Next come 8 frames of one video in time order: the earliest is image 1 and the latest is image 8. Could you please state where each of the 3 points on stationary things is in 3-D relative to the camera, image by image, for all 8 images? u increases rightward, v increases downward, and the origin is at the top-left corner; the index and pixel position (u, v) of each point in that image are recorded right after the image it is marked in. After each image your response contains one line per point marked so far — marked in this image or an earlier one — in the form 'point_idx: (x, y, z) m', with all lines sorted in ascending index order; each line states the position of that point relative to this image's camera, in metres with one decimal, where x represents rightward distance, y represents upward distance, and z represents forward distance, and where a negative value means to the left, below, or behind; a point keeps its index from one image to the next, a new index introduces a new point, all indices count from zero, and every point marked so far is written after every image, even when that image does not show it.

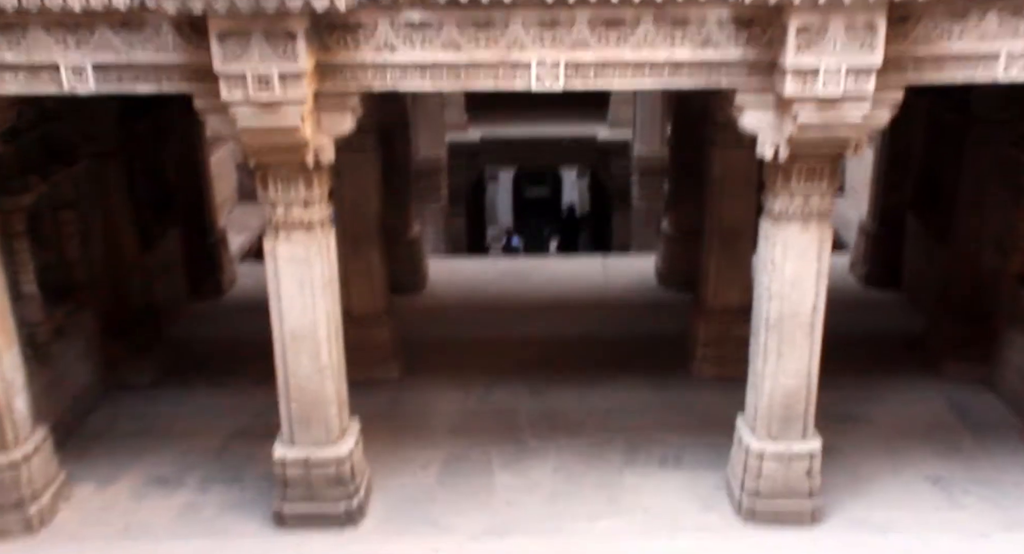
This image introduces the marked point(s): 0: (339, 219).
0: (-1.1, +0.3, +6.6) m
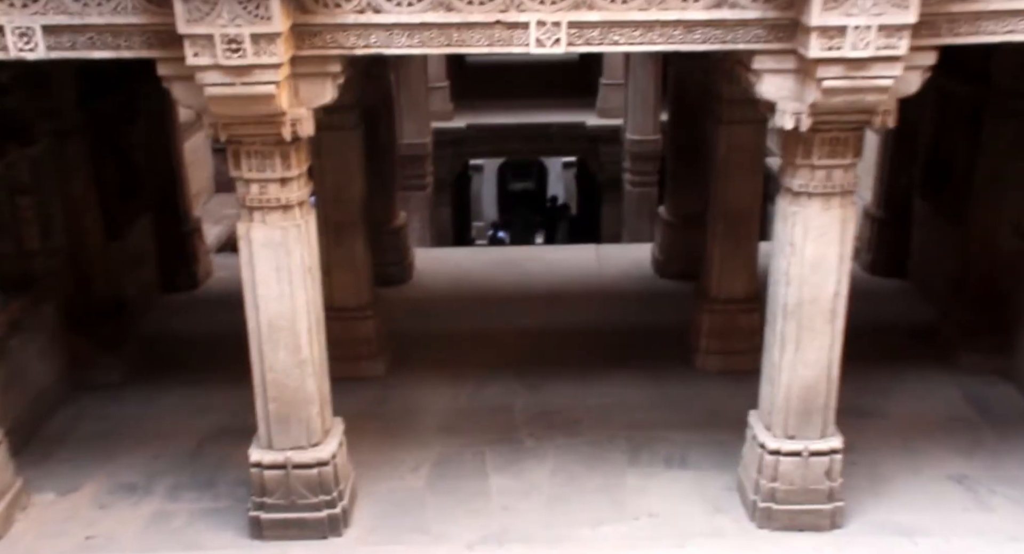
0: (-1.1, +0.4, +6.2) m
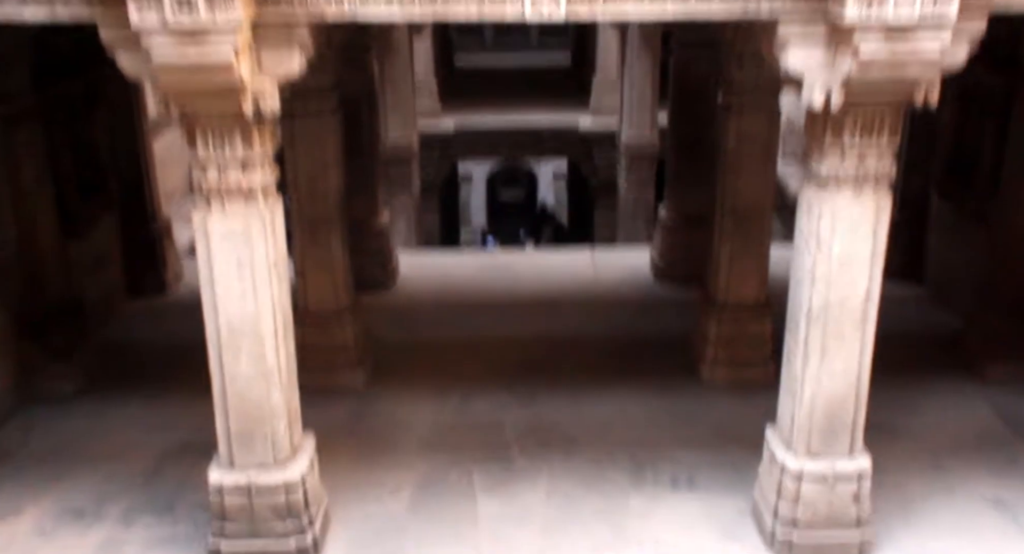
0: (-1.1, +0.4, +5.7) m
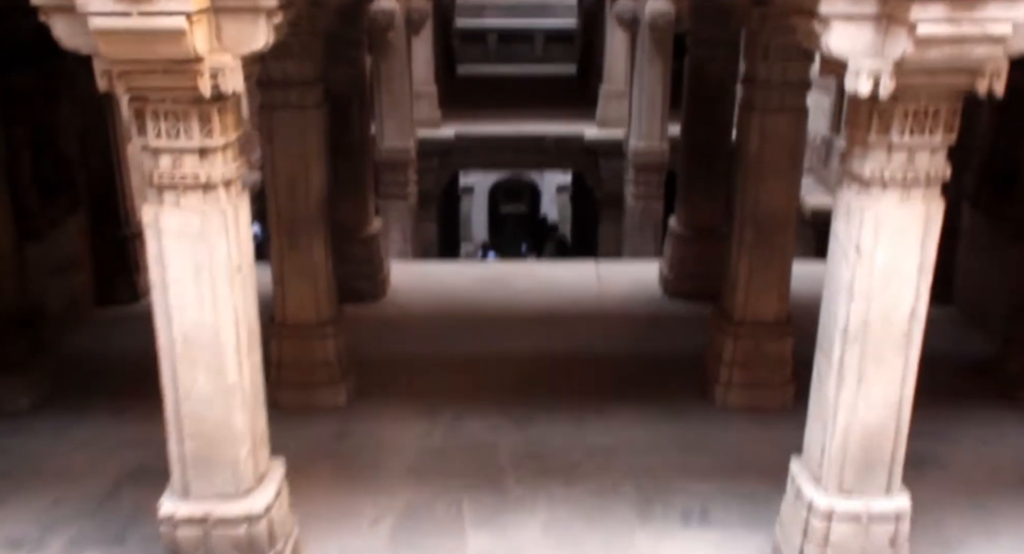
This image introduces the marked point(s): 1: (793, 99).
0: (-1.1, +0.4, +5.2) m
1: (+1.3, +0.8, +5.0) m
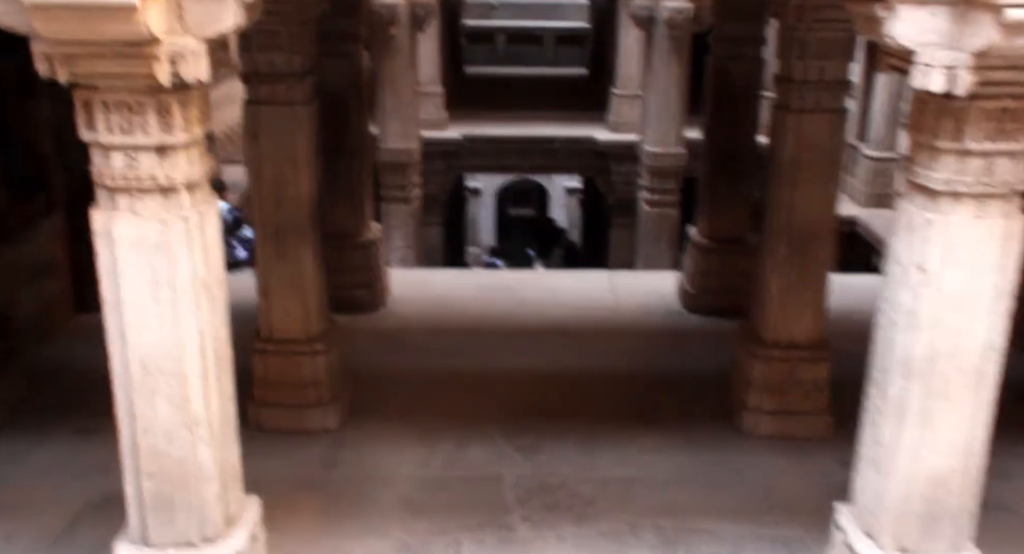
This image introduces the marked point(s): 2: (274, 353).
0: (-1.1, +0.3, +4.7) m
1: (+1.3, +0.7, +4.5) m
2: (-1.1, -0.3, +4.9) m
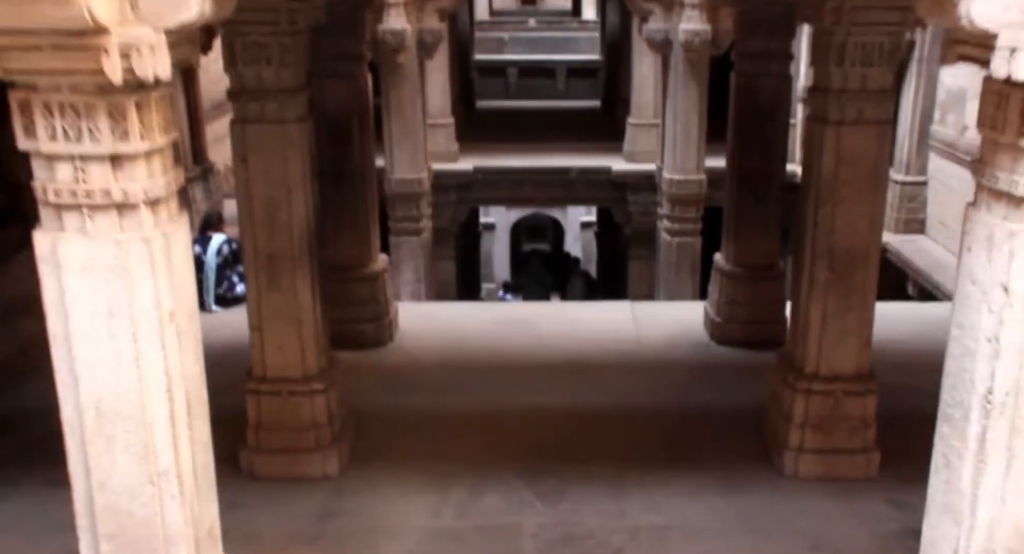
0: (-1.1, +0.2, +4.3) m
1: (+1.4, +0.6, +4.1) m
2: (-1.0, -0.5, +4.5) m
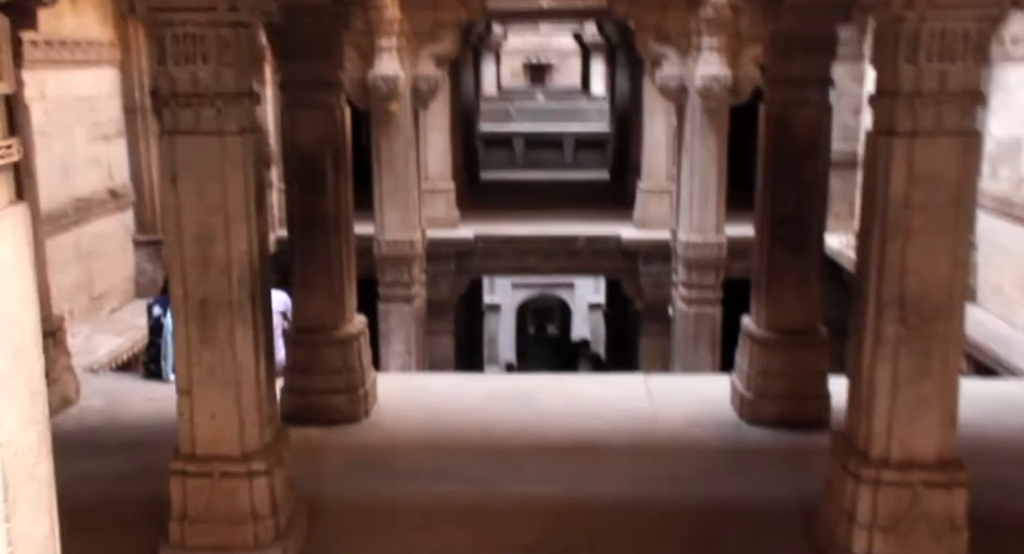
0: (-1.1, 0.0, +3.5) m
1: (+1.3, +0.5, +3.3) m
2: (-1.0, -0.7, +3.6) m
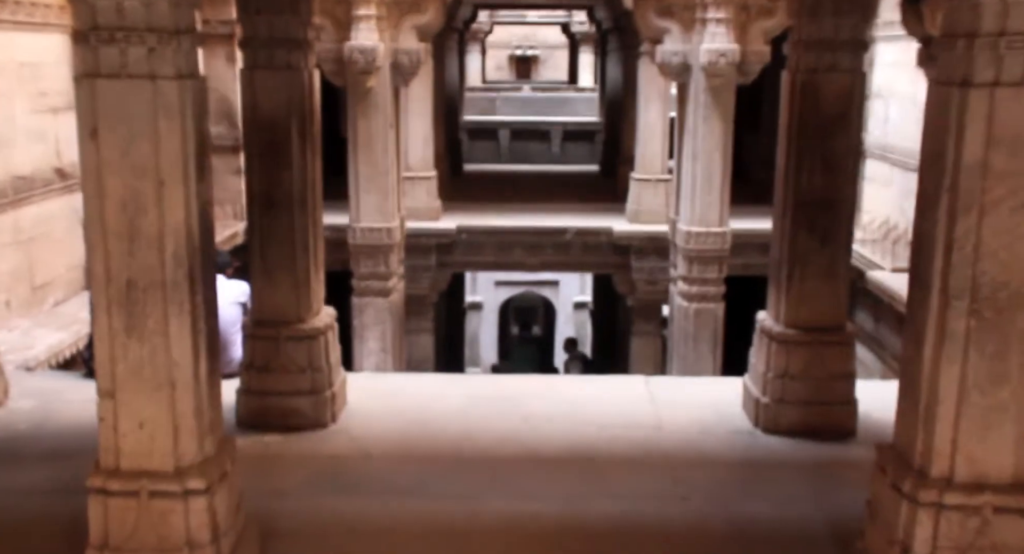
0: (-1.1, +0.1, +2.9) m
1: (+1.3, +0.5, +2.7) m
2: (-1.1, -0.6, +3.0) m
